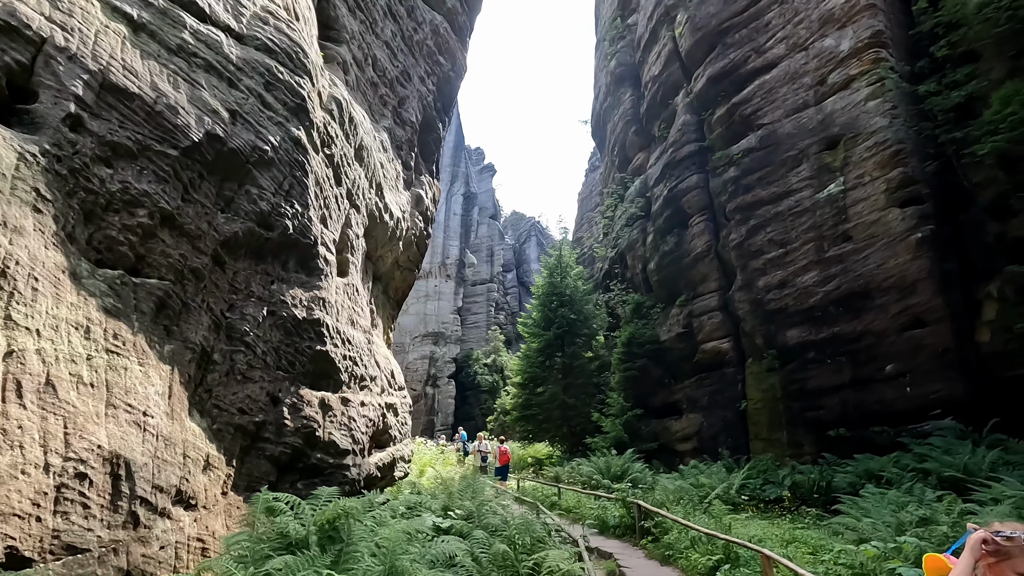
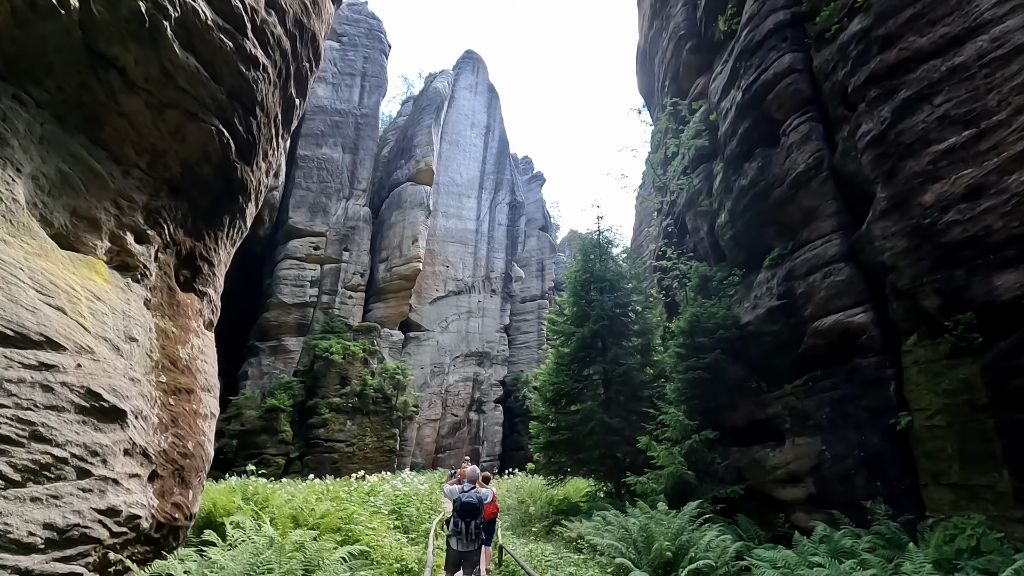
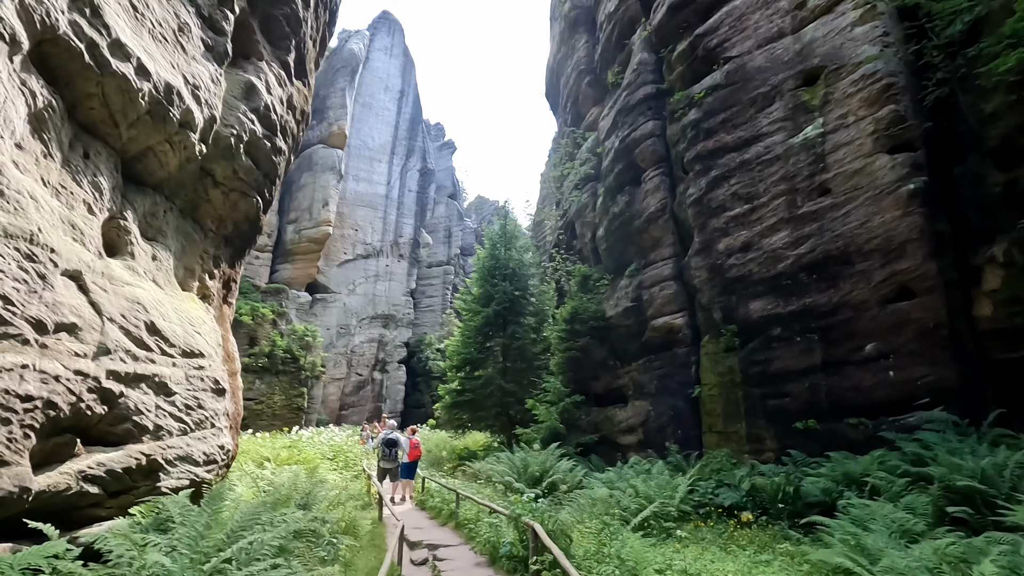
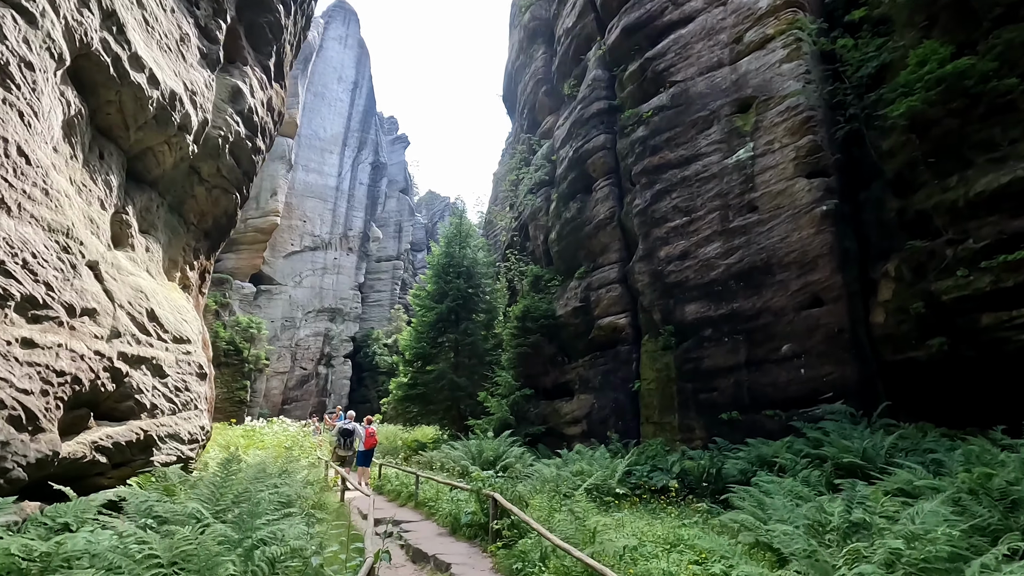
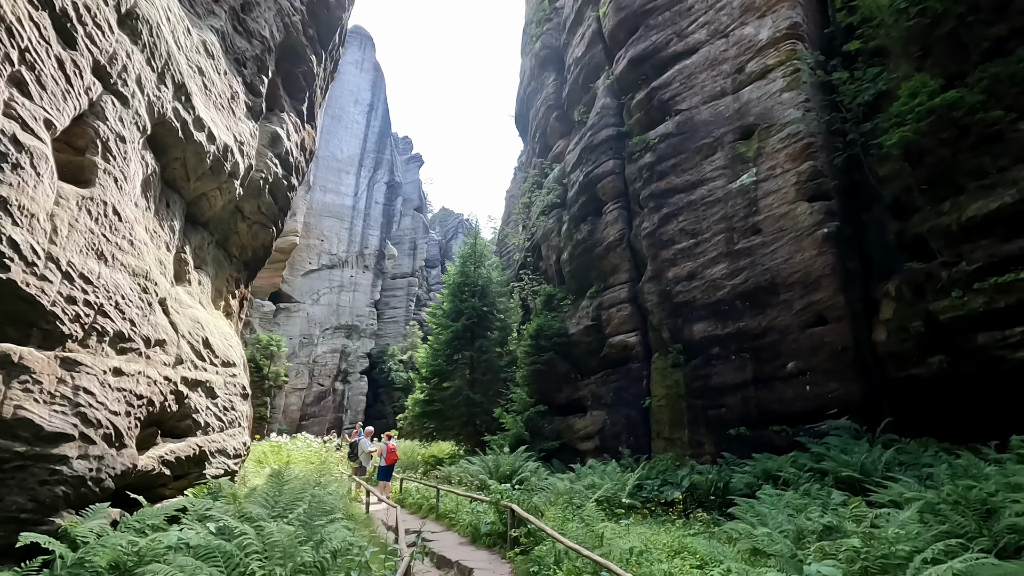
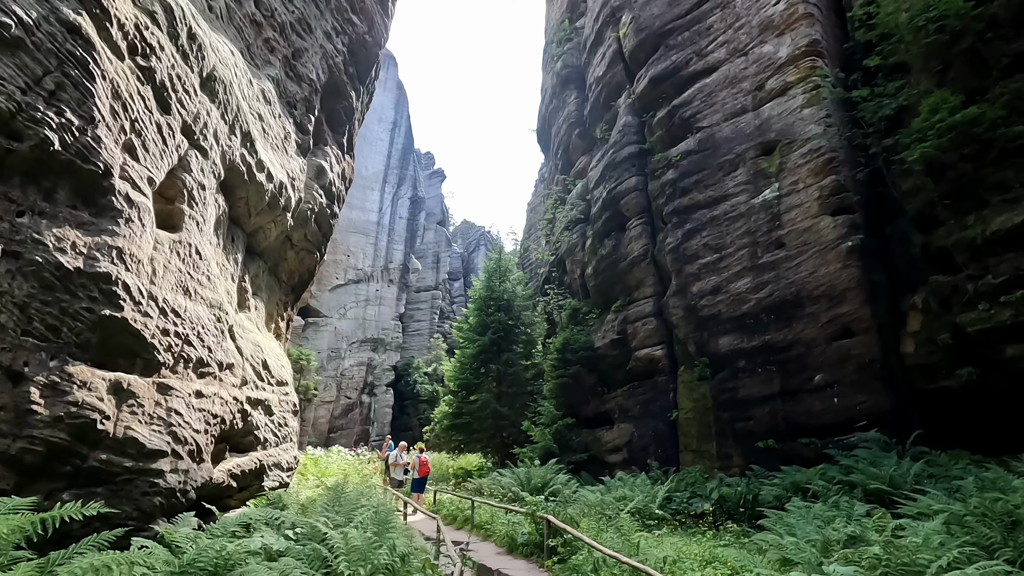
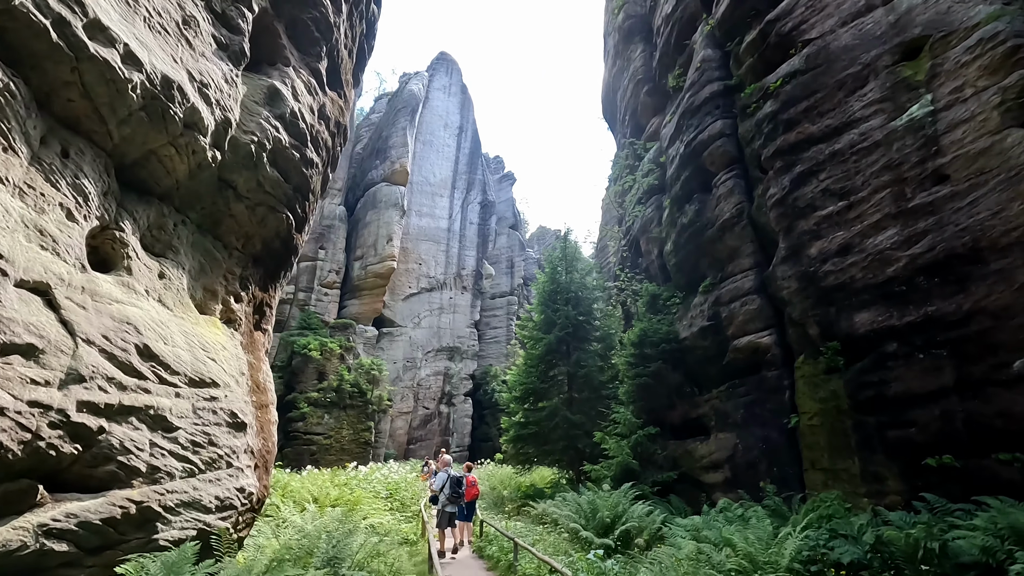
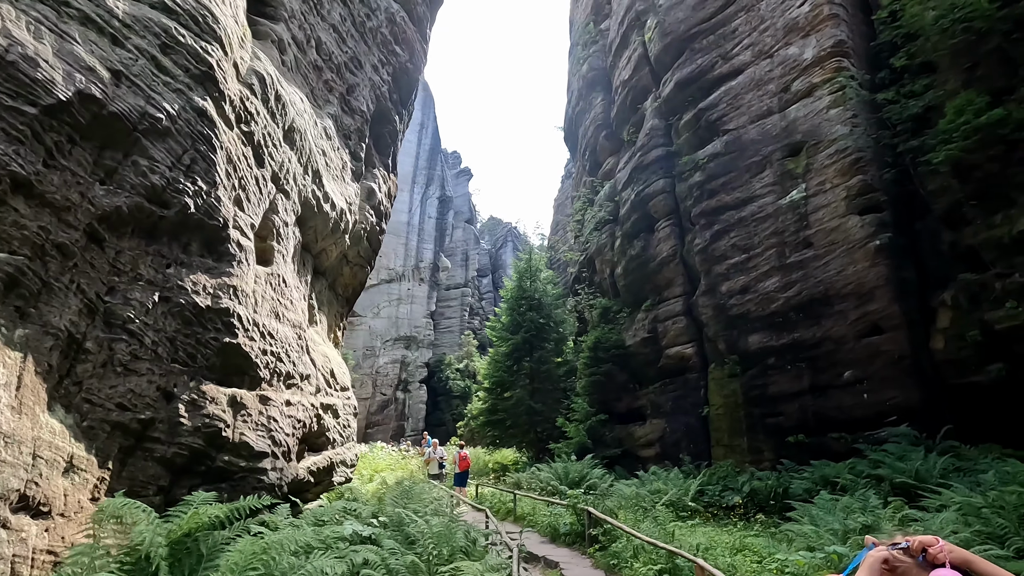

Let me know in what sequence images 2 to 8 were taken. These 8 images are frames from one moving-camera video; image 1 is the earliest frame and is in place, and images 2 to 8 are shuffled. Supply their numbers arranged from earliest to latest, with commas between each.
8, 6, 5, 4, 3, 7, 2
